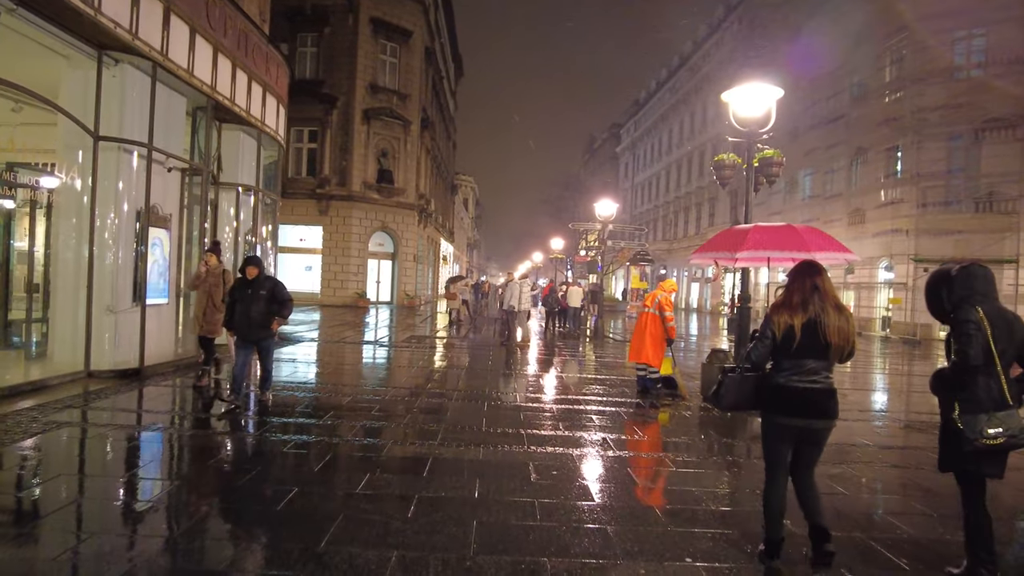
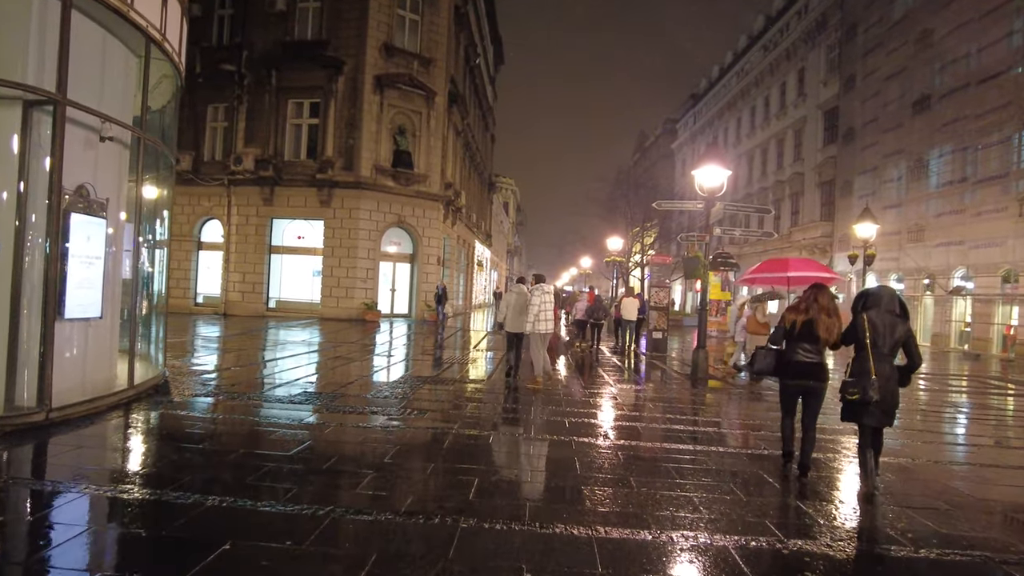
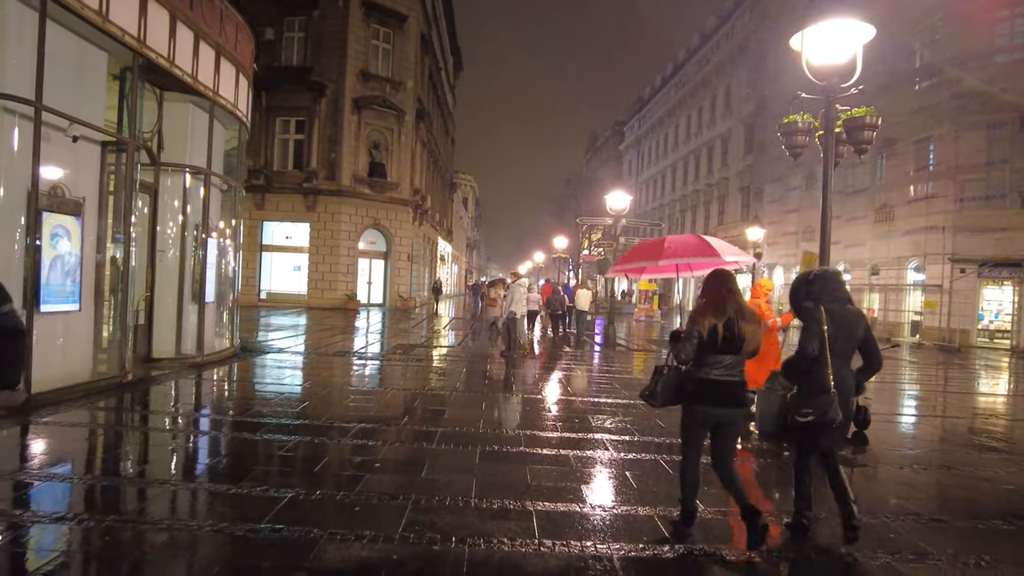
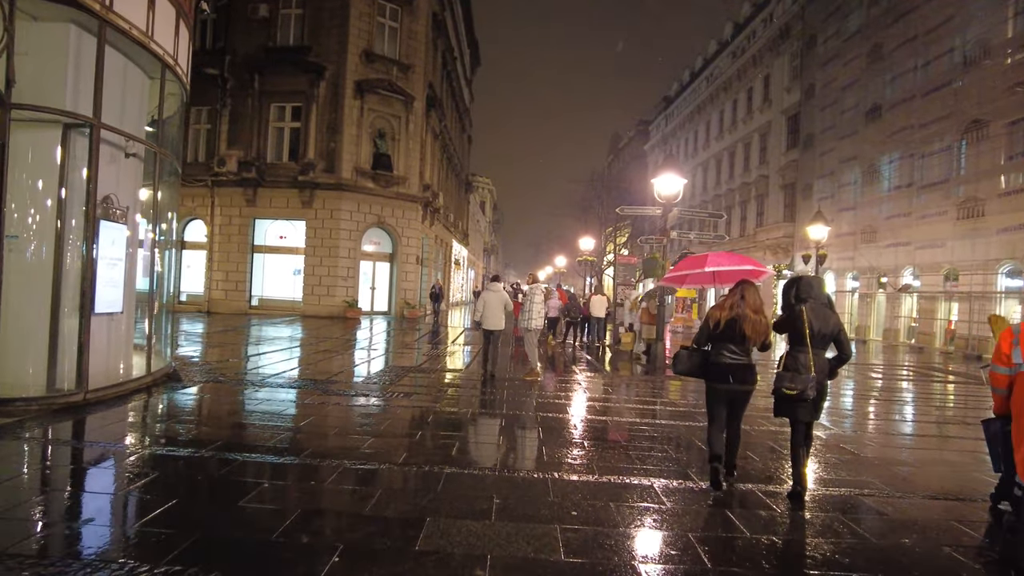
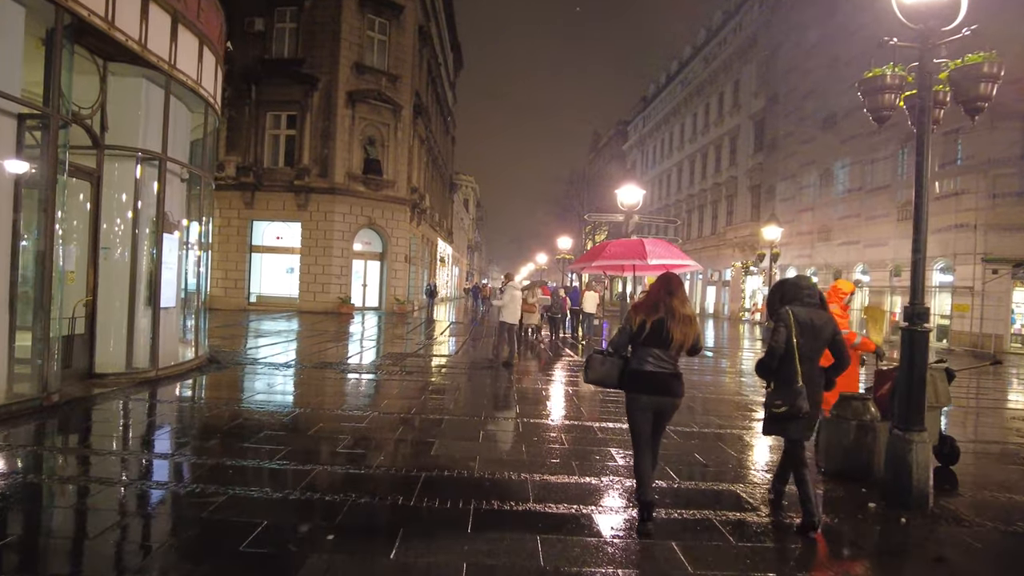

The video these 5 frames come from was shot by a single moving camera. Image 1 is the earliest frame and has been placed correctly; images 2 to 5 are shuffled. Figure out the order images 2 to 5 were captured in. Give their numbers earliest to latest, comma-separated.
3, 5, 4, 2
